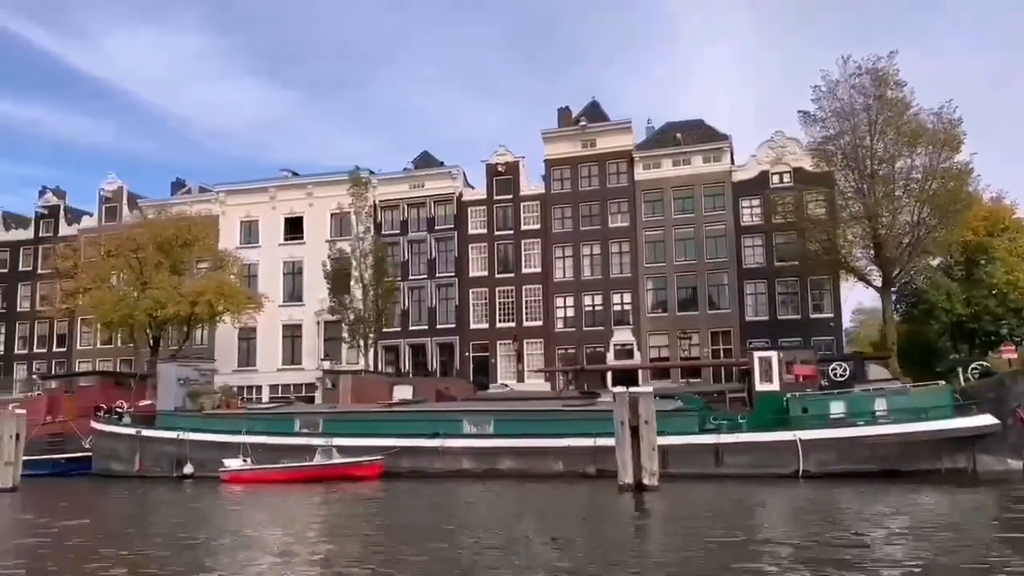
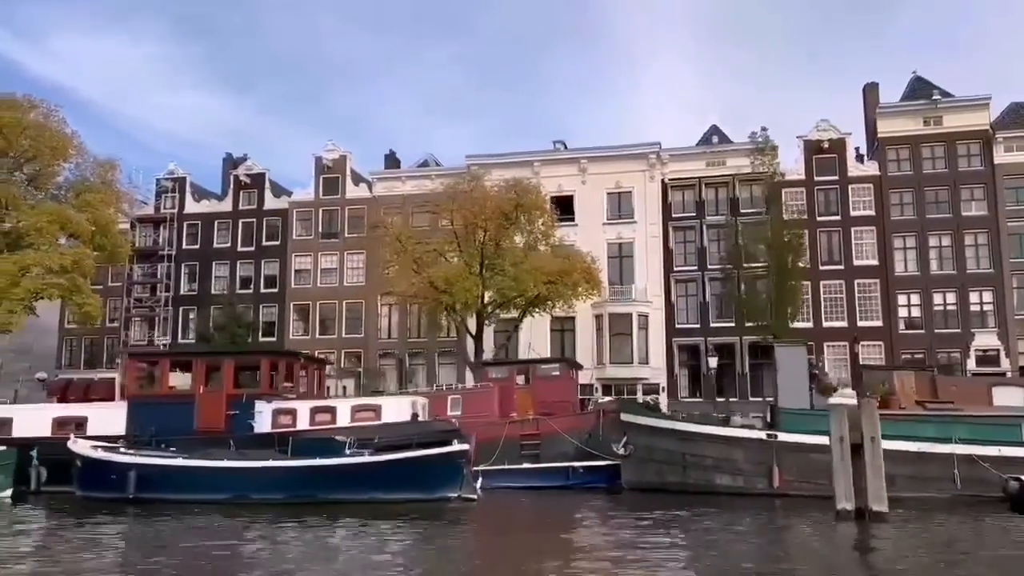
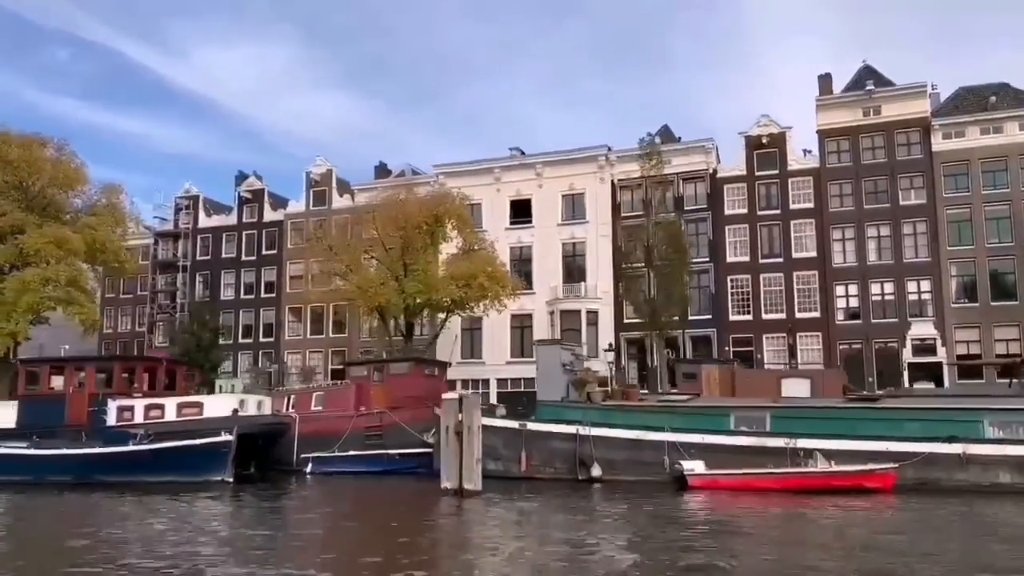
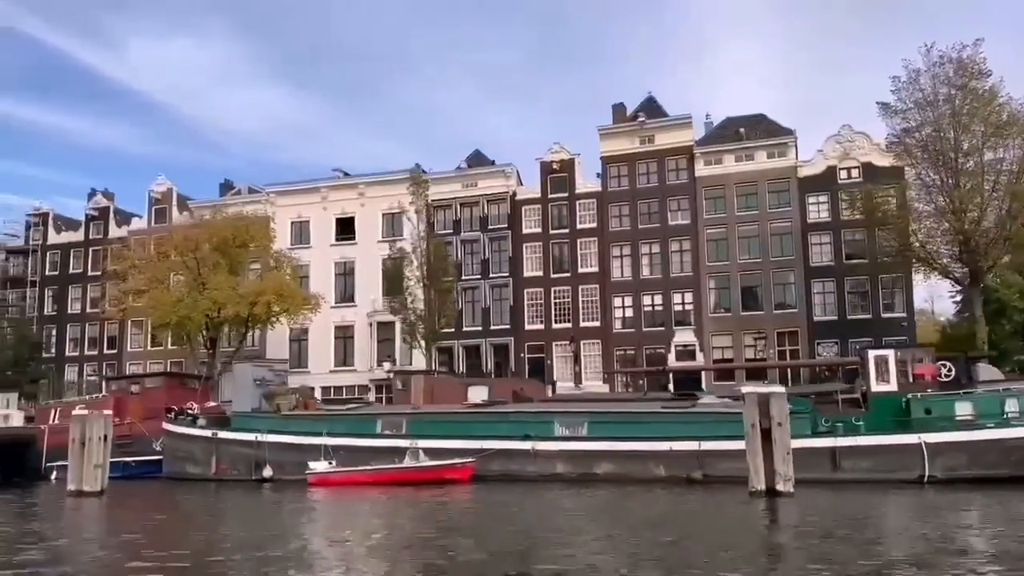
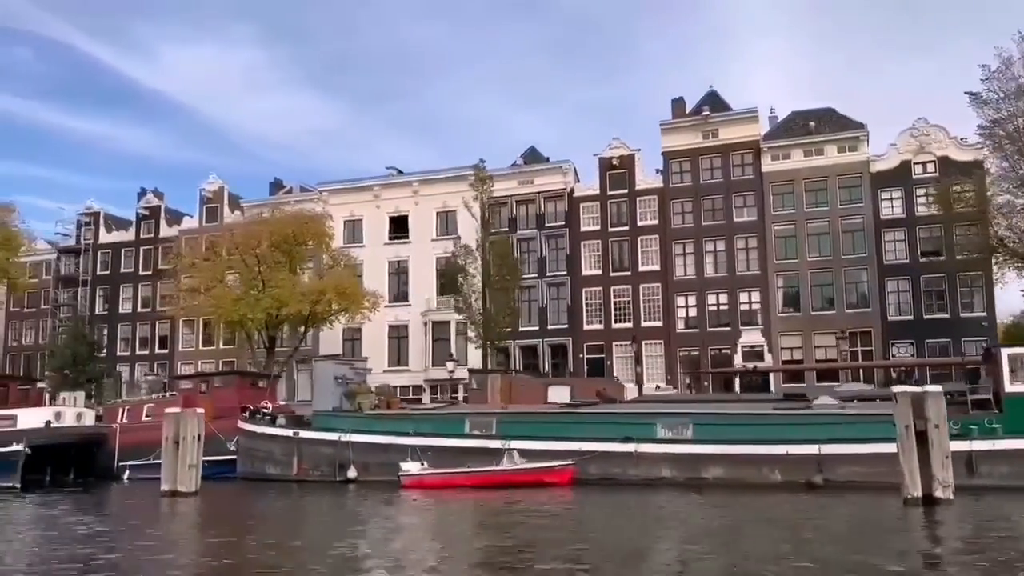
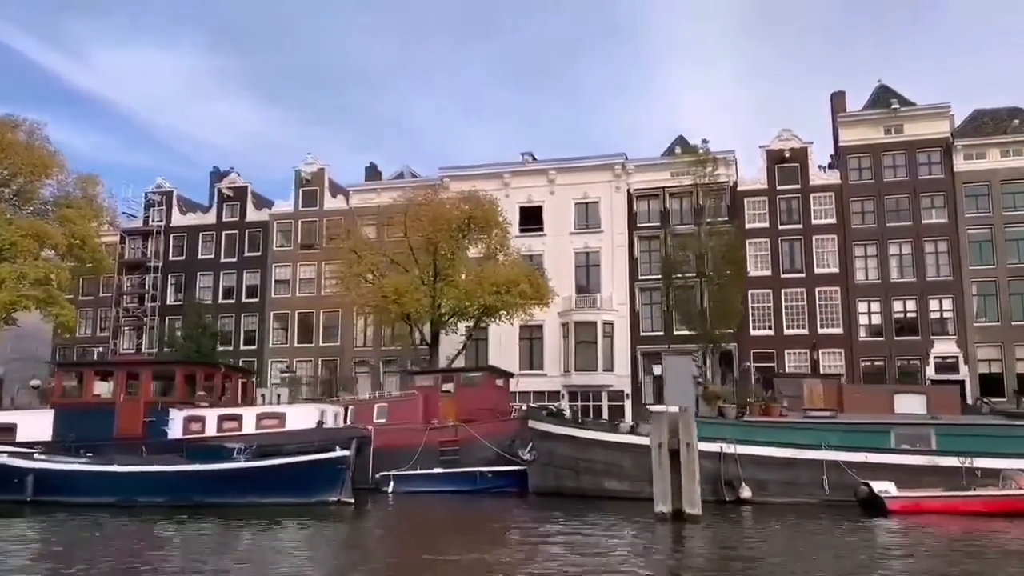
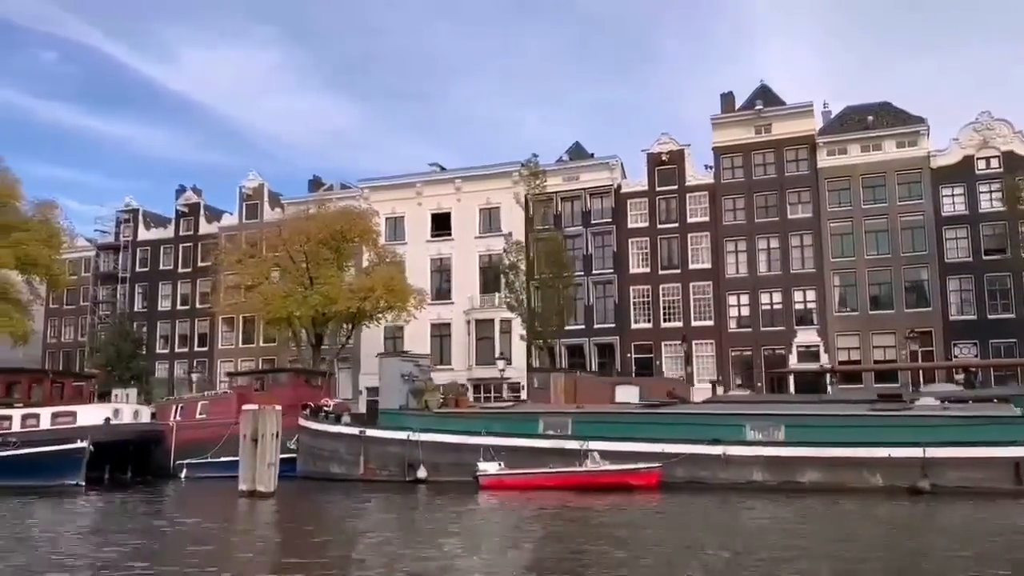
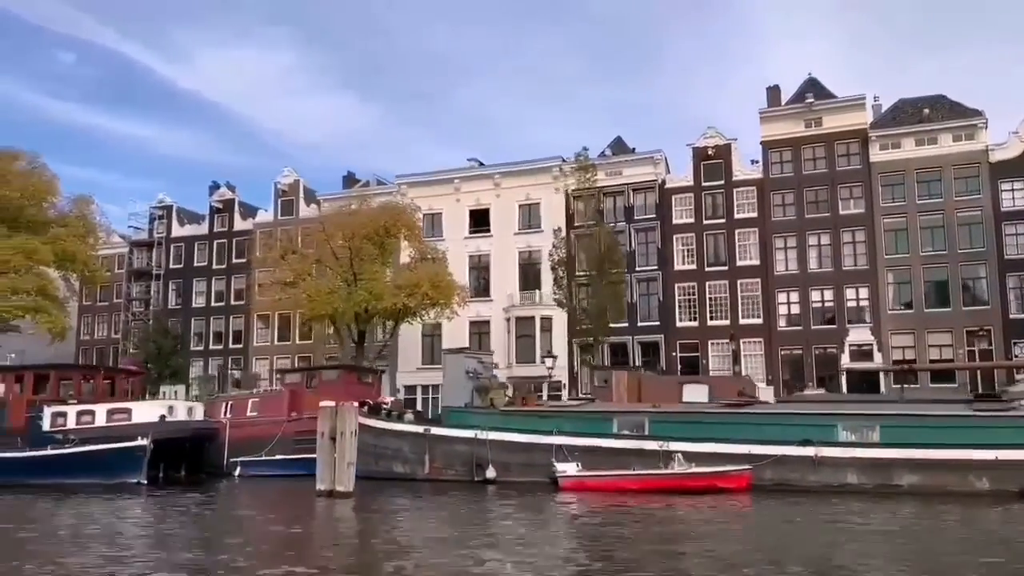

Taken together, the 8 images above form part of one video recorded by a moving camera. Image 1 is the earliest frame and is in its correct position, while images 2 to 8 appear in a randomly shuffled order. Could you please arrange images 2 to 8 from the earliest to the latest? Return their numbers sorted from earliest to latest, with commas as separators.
4, 5, 7, 8, 3, 6, 2
